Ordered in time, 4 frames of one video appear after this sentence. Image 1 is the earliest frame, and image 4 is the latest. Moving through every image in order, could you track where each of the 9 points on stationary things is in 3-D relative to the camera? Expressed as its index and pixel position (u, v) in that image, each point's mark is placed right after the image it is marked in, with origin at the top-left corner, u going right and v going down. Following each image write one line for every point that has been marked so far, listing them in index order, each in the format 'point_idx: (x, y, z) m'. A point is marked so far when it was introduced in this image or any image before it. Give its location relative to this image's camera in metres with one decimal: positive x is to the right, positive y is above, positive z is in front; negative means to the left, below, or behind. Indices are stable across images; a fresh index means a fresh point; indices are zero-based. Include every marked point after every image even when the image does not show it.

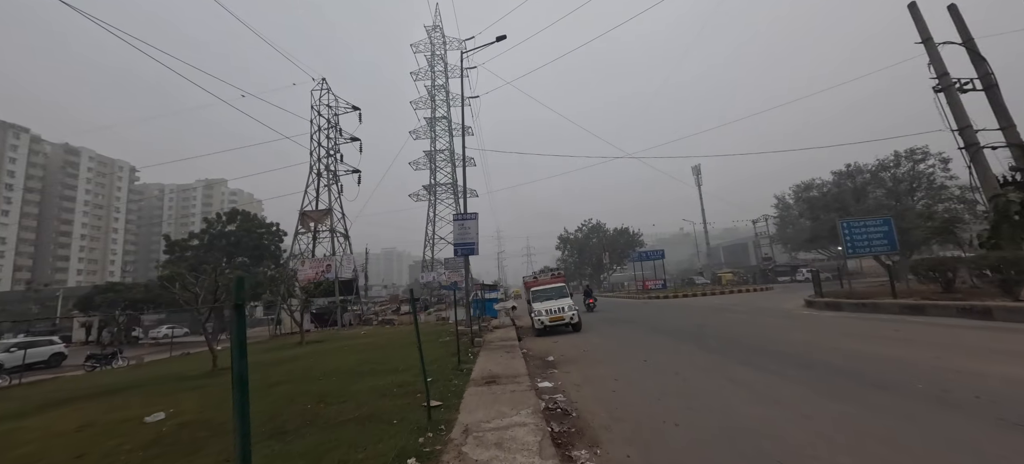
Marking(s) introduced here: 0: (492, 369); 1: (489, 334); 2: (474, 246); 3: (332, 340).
0: (-0.4, -2.7, +7.7) m
1: (-0.8, -3.6, +13.7) m
2: (-1.5, -0.6, +15.4) m
3: (-9.0, -5.4, +19.7) m
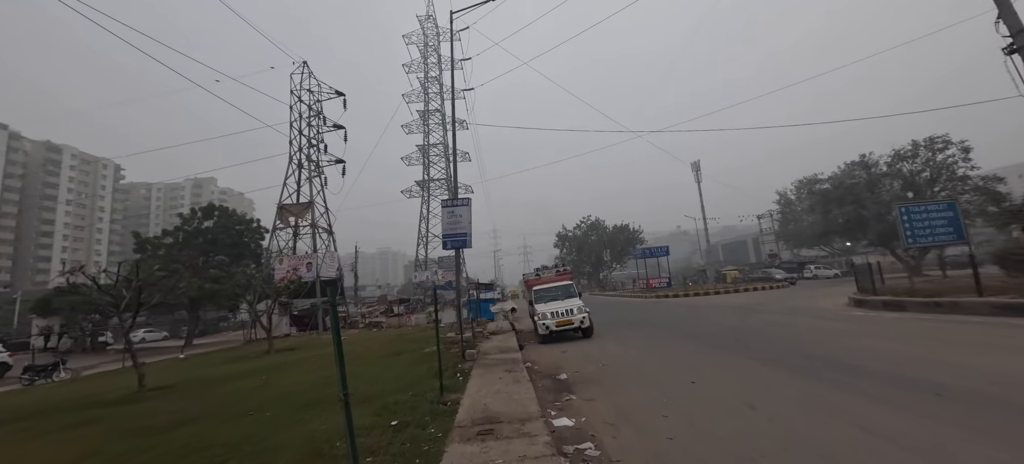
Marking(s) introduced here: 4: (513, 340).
0: (-0.3, -2.3, +5.4) m
1: (-0.8, -3.2, +11.3) m
2: (-1.5, -0.2, +13.0) m
3: (-9.0, -5.1, +17.3) m
4: (0.0, -3.3, +12.1) m
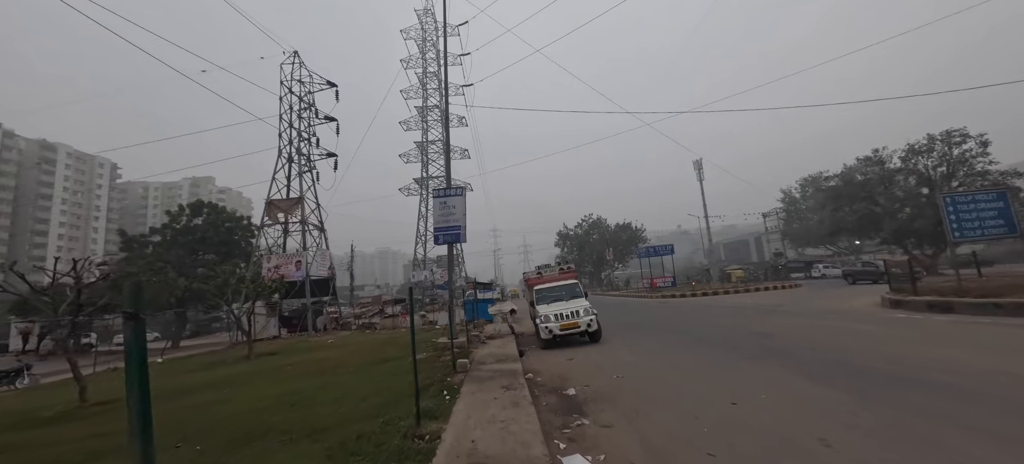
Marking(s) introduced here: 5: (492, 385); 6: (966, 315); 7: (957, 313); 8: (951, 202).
0: (-0.4, -2.1, +4.1) m
1: (-0.8, -3.0, +10.0) m
2: (-1.5, 0.0, +11.7) m
3: (-9.1, -4.8, +16.0) m
4: (0.0, -3.1, +10.8) m
5: (-0.3, -2.4, +6.2) m
6: (+11.6, -2.1, +10.0) m
7: (+11.6, -2.1, +10.3) m
8: (+12.7, +0.9, +11.4) m
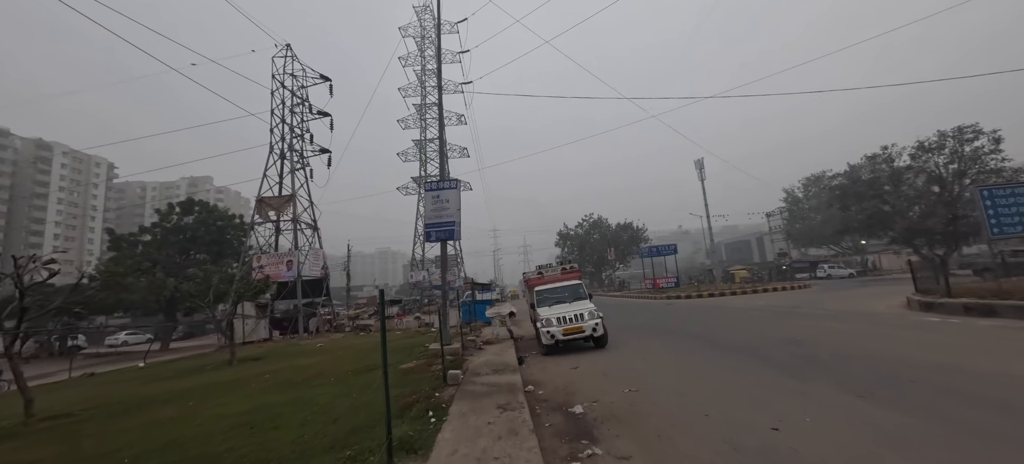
0: (-0.4, -2.0, +3.1) m
1: (-0.9, -2.9, +9.1) m
2: (-1.6, +0.1, +10.8) m
3: (-9.1, -4.8, +15.0) m
4: (0.0, -3.0, +9.9) m
5: (-0.3, -2.3, +5.3) m
6: (+11.5, -2.0, +9.1) m
7: (+11.5, -2.0, +9.4) m
8: (+12.6, +1.0, +10.5) m
